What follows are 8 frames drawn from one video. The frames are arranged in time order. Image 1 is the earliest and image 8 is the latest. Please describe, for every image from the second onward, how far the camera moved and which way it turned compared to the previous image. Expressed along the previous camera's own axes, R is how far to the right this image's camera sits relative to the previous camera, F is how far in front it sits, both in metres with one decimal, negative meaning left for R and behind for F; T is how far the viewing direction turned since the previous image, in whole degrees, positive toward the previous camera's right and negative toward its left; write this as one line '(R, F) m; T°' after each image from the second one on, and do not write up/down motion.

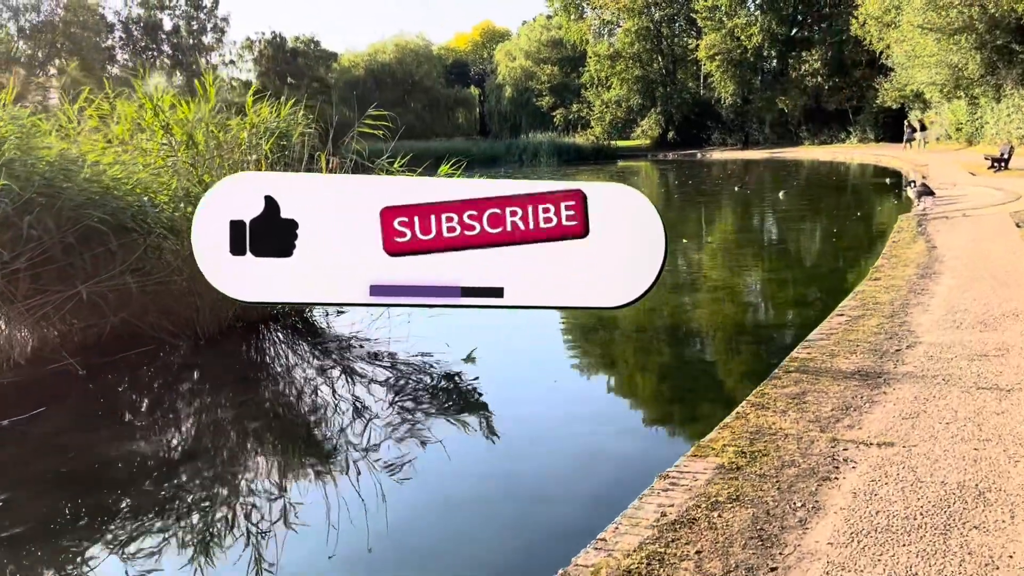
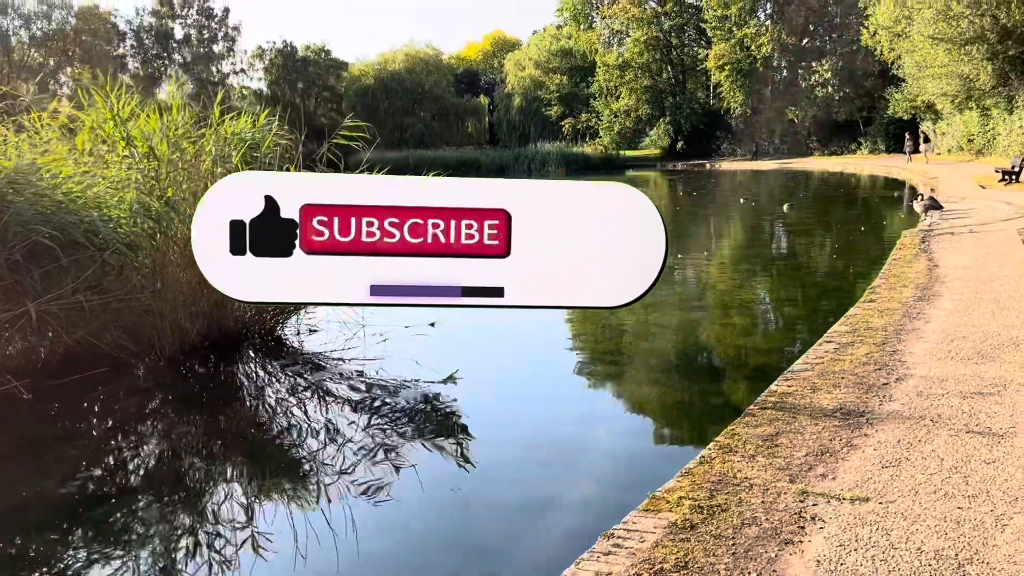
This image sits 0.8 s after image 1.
(+0.2, +0.2) m; -1°
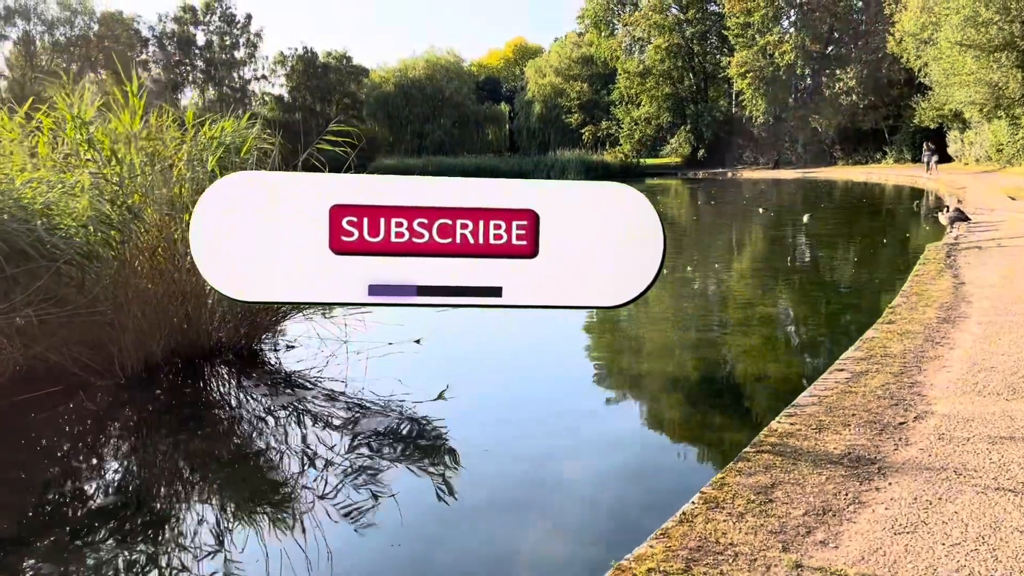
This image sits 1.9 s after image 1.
(+0.2, +0.3) m; -2°
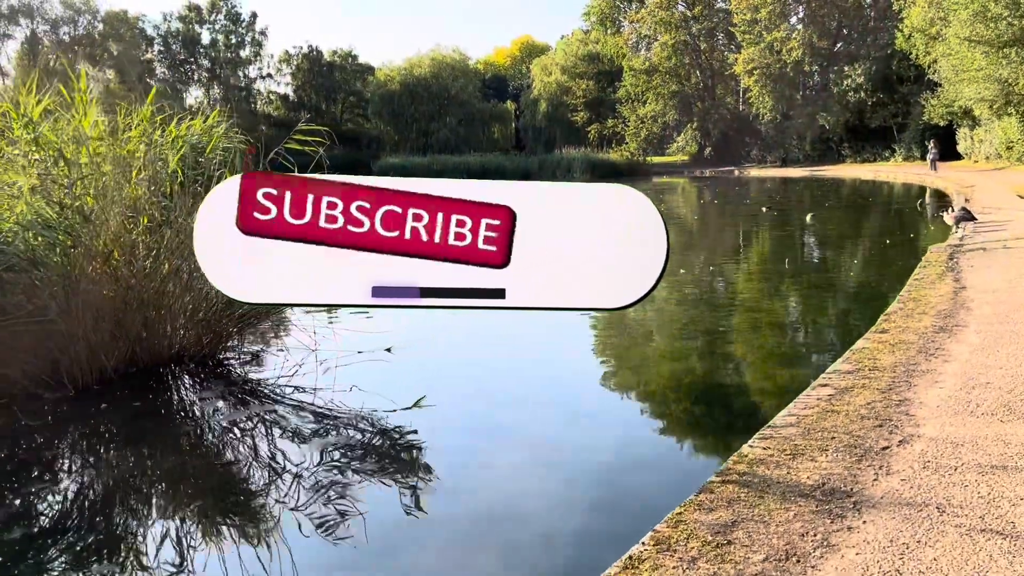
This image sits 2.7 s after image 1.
(+0.2, +0.2) m; -1°
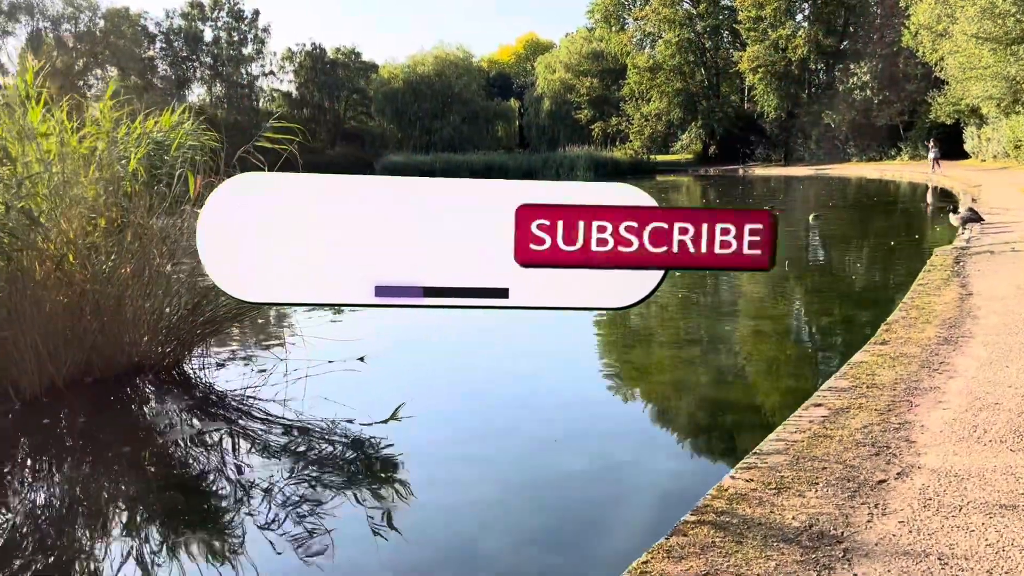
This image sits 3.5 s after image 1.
(+0.1, +0.2) m; 0°
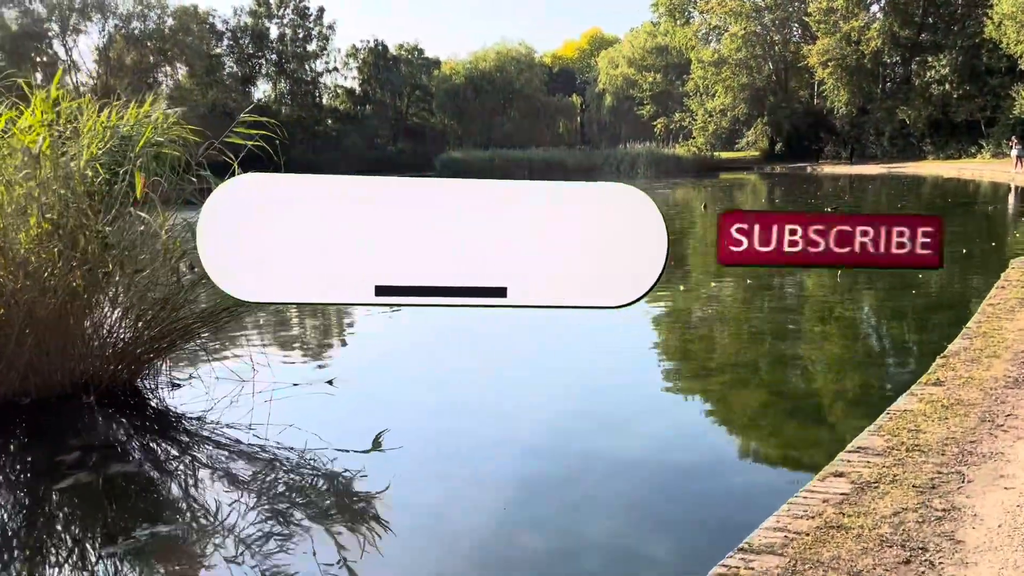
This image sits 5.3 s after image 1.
(+0.3, +0.5) m; -5°
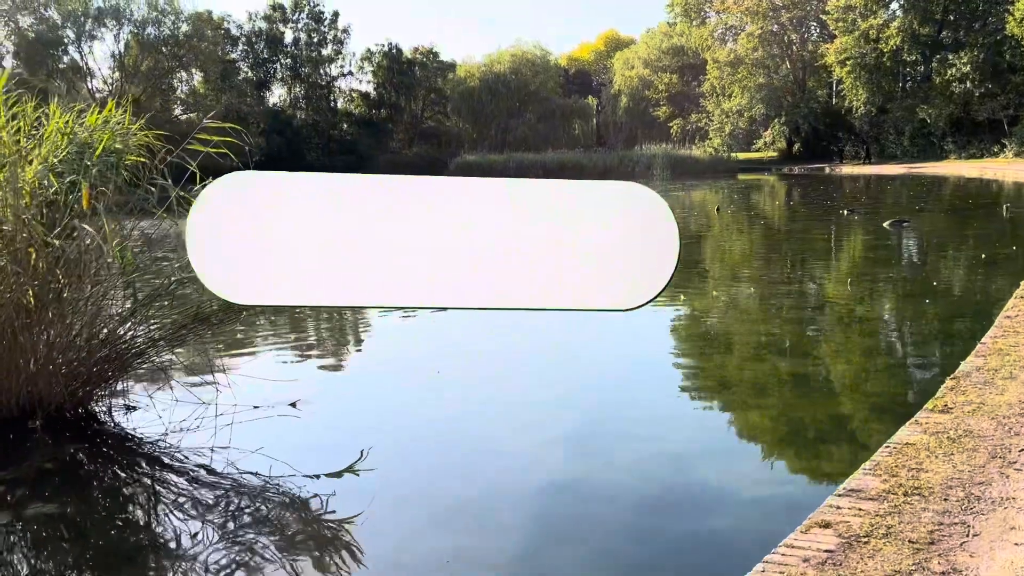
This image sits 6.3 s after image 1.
(+0.2, +0.2) m; -1°
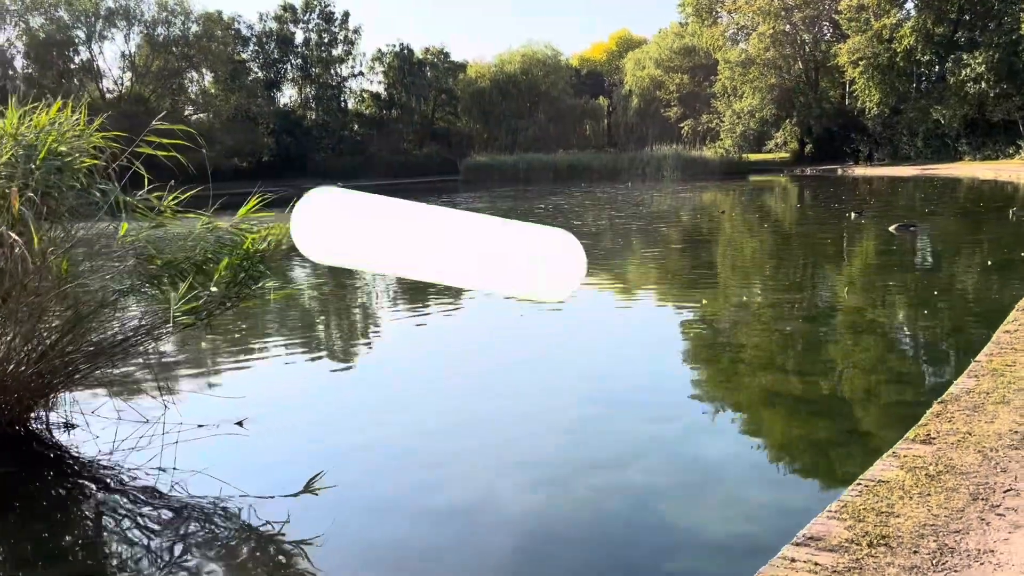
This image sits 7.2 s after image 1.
(+0.1, +0.1) m; -1°
